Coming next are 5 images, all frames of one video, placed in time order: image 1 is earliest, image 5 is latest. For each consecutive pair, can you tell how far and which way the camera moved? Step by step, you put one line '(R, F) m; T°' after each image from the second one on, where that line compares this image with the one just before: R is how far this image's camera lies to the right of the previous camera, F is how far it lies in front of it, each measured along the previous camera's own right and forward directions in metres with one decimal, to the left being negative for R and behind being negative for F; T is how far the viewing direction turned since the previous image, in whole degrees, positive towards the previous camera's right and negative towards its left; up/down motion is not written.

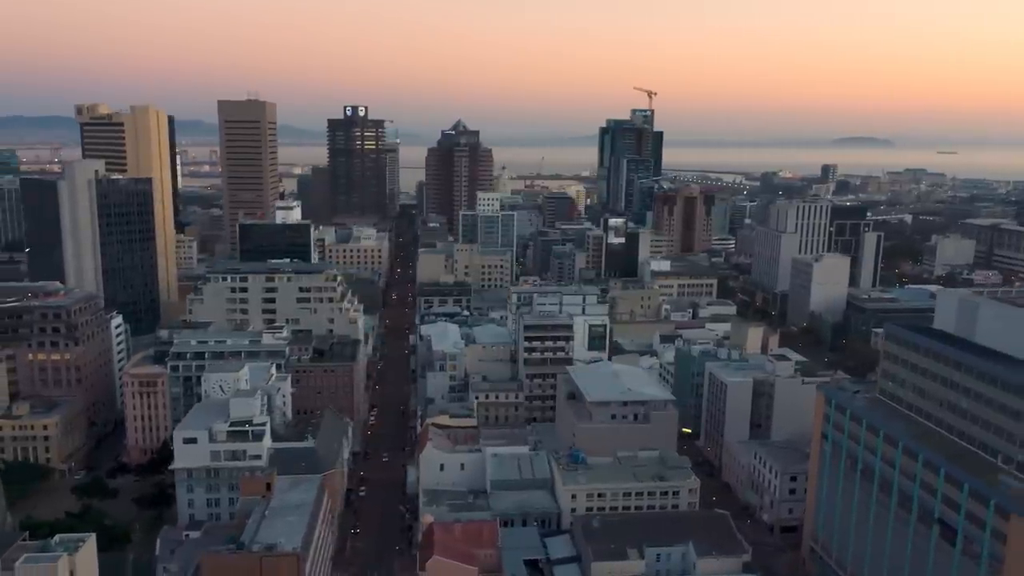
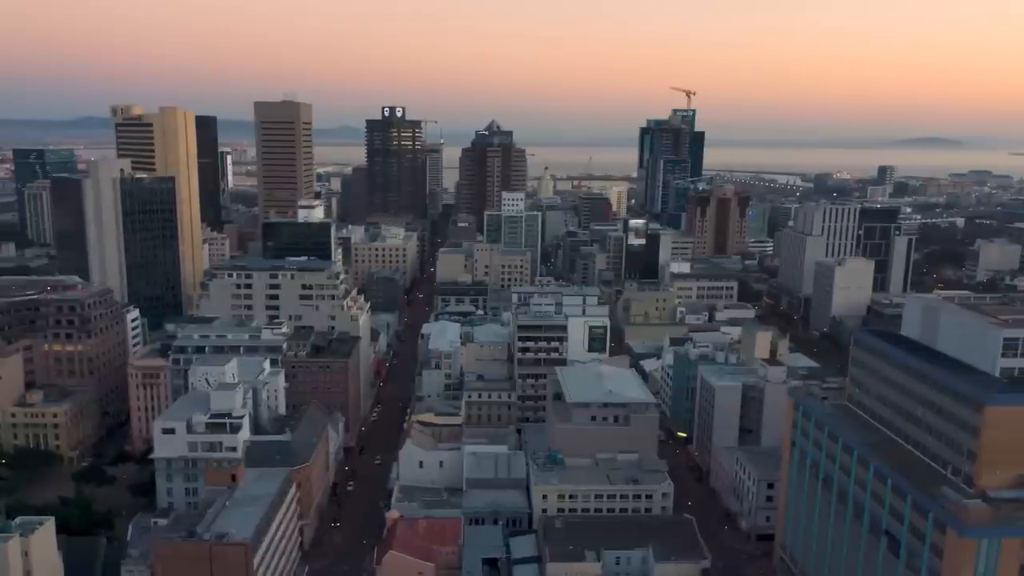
(+4.4, 0.0) m; -4°
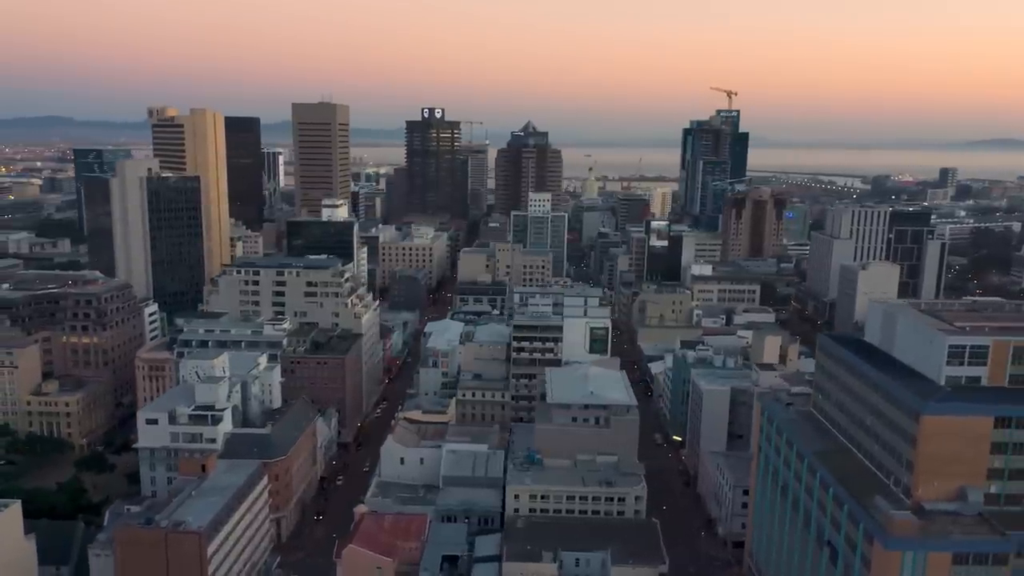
(+4.4, 0.0) m; -4°
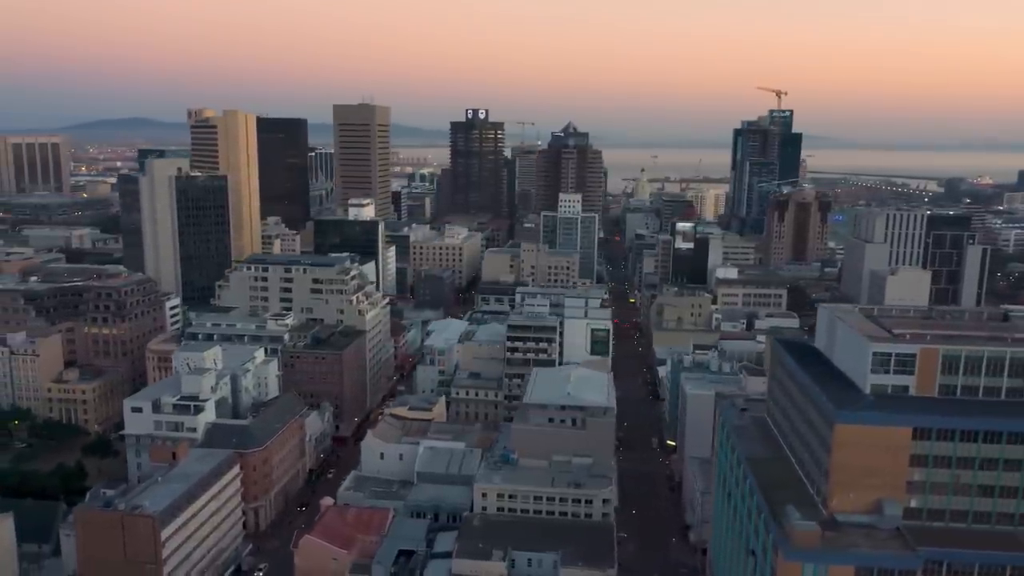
(+5.1, 0.0) m; -4°
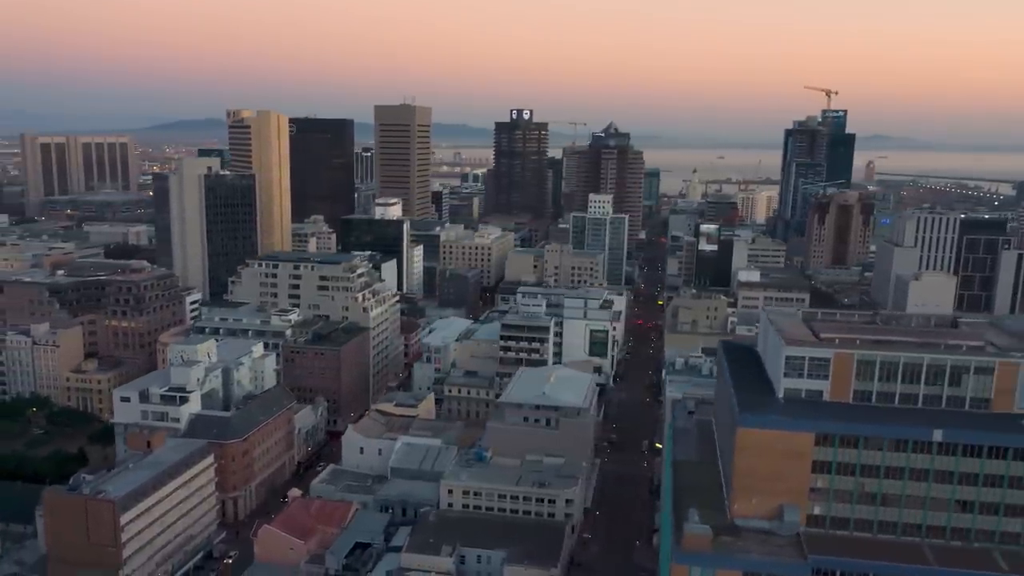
(+5.2, -0.1) m; -4°
